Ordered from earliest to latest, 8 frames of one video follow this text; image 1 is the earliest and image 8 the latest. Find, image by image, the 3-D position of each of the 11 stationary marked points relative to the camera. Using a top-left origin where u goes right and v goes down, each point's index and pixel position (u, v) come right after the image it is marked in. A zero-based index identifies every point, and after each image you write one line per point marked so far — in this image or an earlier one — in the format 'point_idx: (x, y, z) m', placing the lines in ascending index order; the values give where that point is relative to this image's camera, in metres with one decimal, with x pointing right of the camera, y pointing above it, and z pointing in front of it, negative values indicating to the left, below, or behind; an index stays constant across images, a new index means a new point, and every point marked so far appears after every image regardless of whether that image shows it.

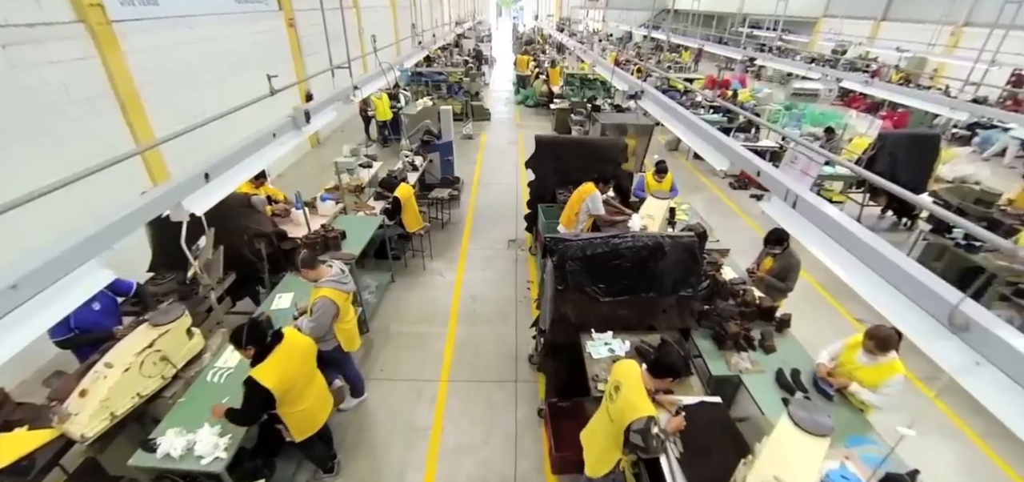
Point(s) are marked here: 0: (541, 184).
0: (+0.4, +0.8, +5.5) m
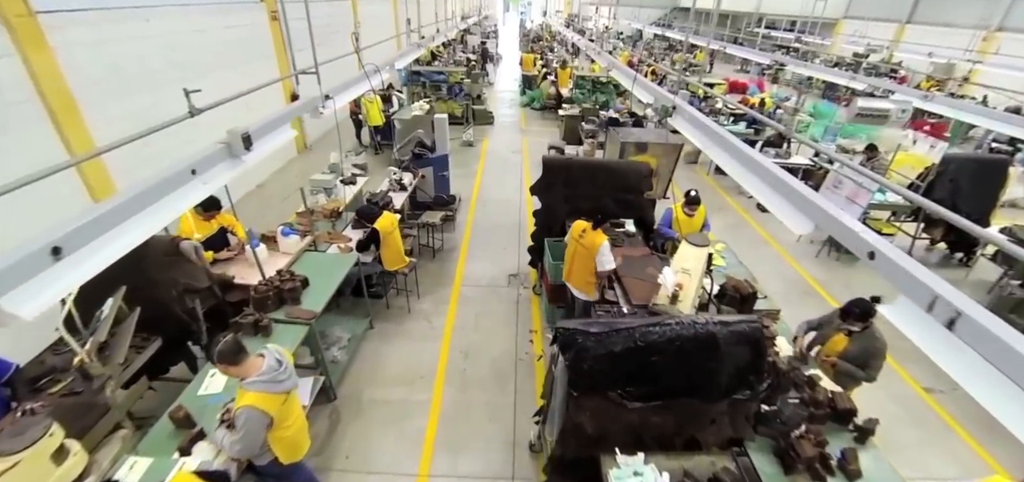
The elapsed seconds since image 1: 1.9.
0: (+0.4, +0.3, +4.7) m
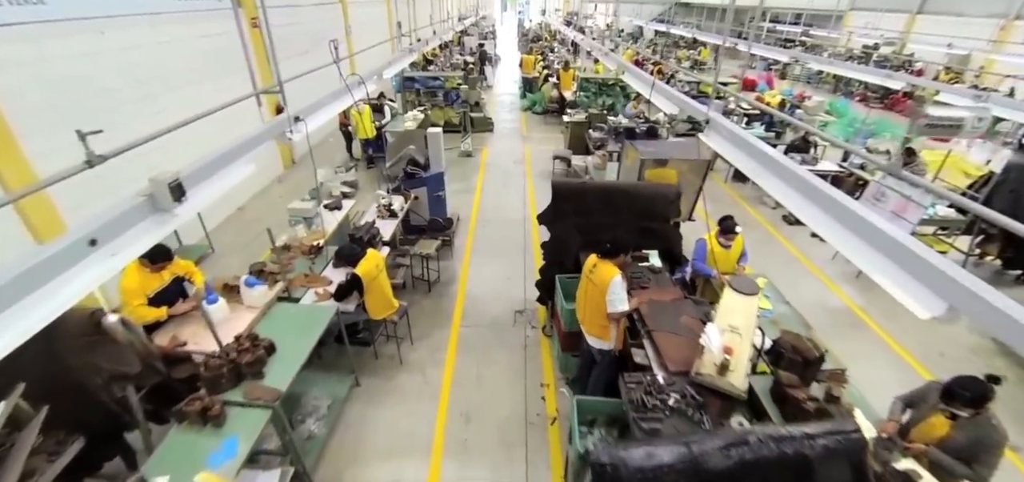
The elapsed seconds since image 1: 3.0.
0: (+0.5, -0.1, +4.0) m
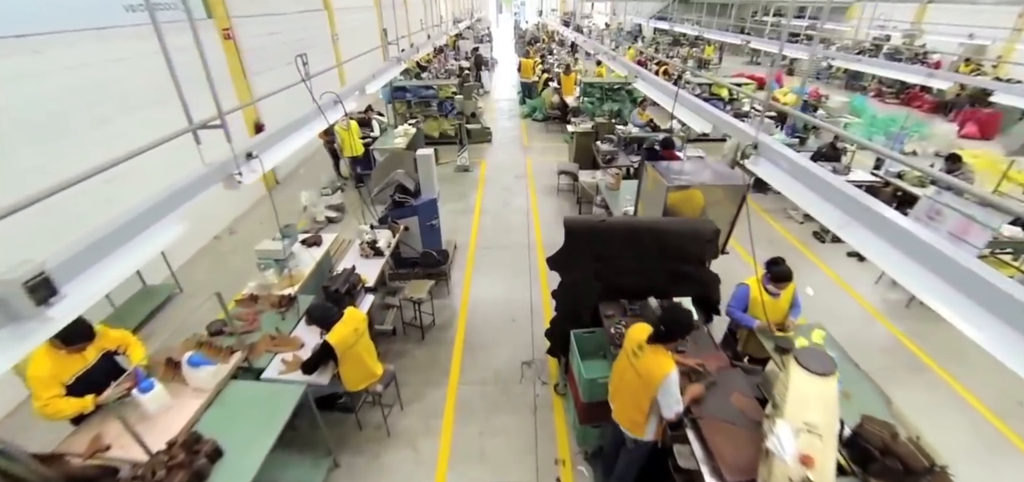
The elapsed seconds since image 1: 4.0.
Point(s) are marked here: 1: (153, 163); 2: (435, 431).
0: (+0.5, -0.5, +3.4) m
1: (-5.0, +1.1, +5.6) m
2: (-0.7, -1.7, +3.6) m
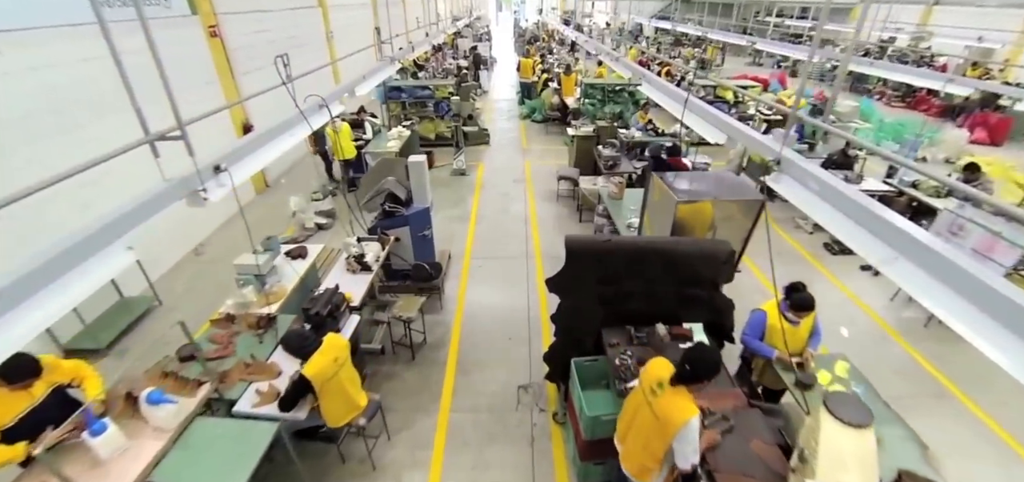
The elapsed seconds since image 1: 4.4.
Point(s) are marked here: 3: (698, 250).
0: (+0.5, -0.6, +3.1) m
1: (-5.0, +1.0, +5.3) m
2: (-0.7, -1.8, +3.3) m
3: (+1.3, -0.1, +2.9) m
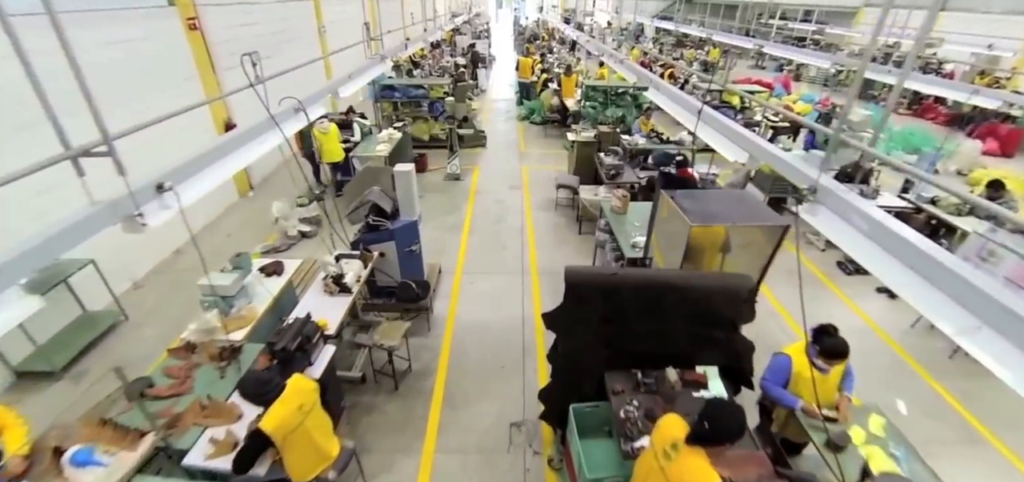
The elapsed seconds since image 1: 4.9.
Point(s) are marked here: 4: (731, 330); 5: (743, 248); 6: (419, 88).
0: (+0.4, -0.8, +2.7) m
1: (-5.0, +0.9, +4.9) m
2: (-0.8, -2.0, +3.0) m
3: (+1.3, -0.3, +2.5) m
4: (+1.4, -0.6, +2.6) m
5: (+1.8, -0.1, +3.3) m
6: (-1.9, +3.1, +8.4) m
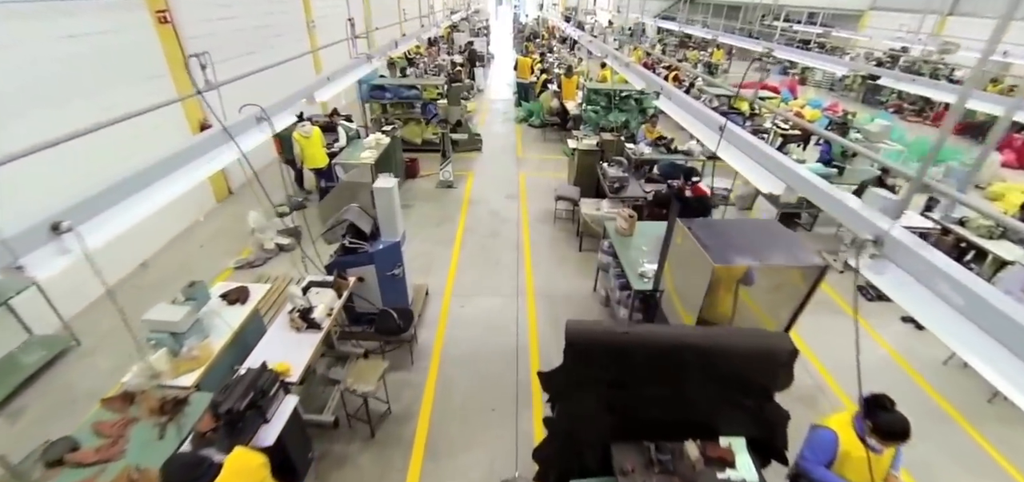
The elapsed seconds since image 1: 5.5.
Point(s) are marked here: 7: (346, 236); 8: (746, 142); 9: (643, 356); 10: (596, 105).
0: (+0.4, -1.1, +2.3) m
1: (-5.1, +0.7, +4.4) m
2: (-0.9, -2.2, +2.5) m
3: (+1.2, -0.5, +2.1) m
4: (+1.4, -0.8, +2.2) m
5: (+1.8, -0.3, +2.8) m
6: (-2.0, +3.0, +7.9) m
7: (-1.6, 0.0, +3.8) m
8: (+1.7, +0.6, +2.8) m
9: (+0.7, -0.6, +2.1) m
10: (+1.8, +2.8, +8.5) m
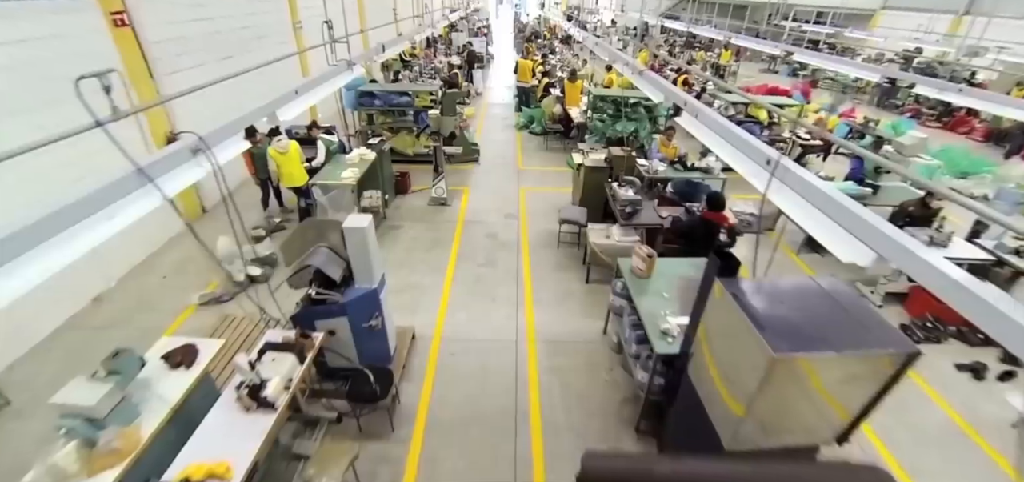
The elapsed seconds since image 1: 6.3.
0: (+0.4, -1.5, +1.7) m
1: (-5.1, +0.3, +3.8) m
2: (-0.9, -2.6, +1.9) m
3: (+1.2, -0.9, +1.5) m
4: (+1.3, -1.2, +1.6) m
5: (+1.8, -0.7, +2.2) m
6: (-2.0, +2.6, +7.3) m
7: (-1.6, -0.3, +3.2) m
8: (+1.7, +0.3, +2.2) m
9: (+0.6, -1.0, +1.5) m
10: (+1.8, +2.5, +7.9) m
